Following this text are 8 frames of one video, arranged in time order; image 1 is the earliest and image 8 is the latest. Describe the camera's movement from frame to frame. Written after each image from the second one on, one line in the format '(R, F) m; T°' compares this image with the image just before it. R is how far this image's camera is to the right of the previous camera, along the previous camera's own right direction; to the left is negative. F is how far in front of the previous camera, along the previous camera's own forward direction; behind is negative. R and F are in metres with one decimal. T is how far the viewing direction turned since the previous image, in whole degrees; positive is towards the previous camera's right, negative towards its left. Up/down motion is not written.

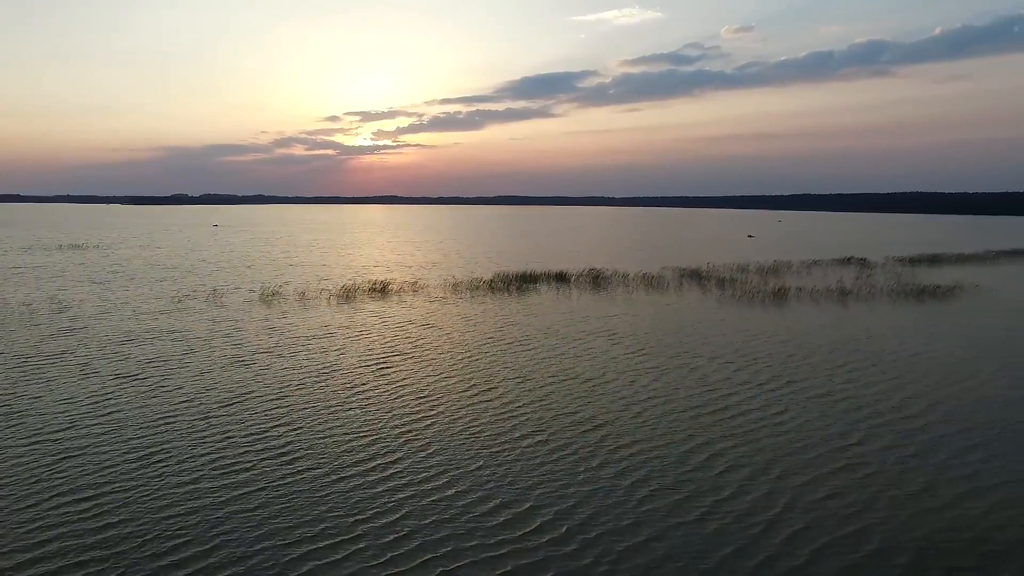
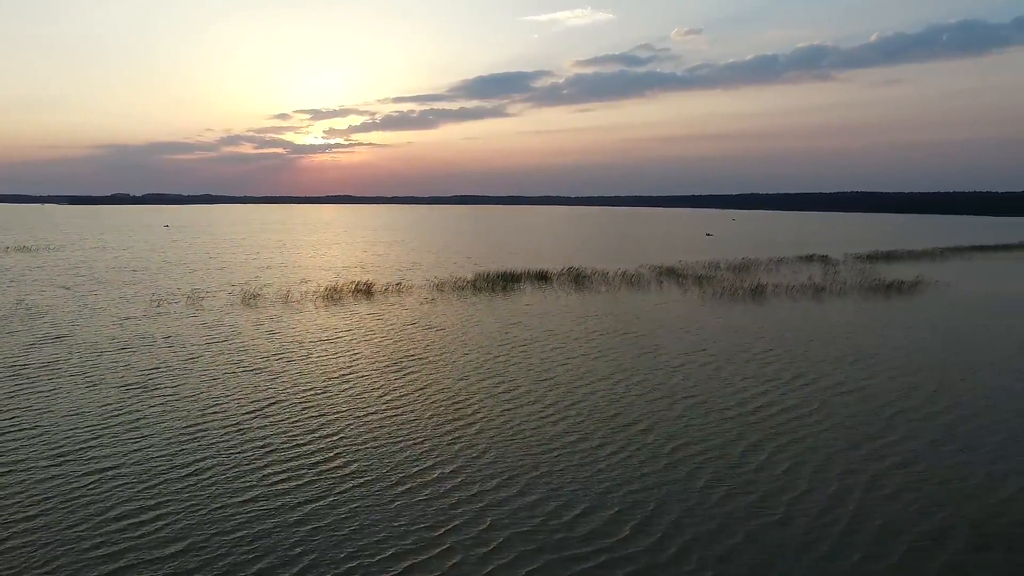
(-2.0, +0.4) m; +4°
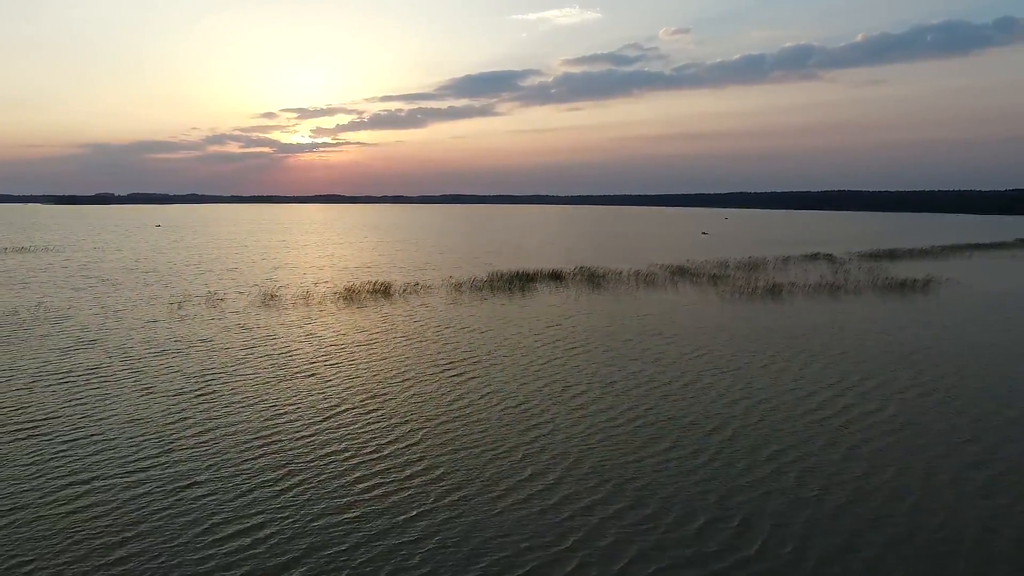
(-2.0, +0.5) m; +1°
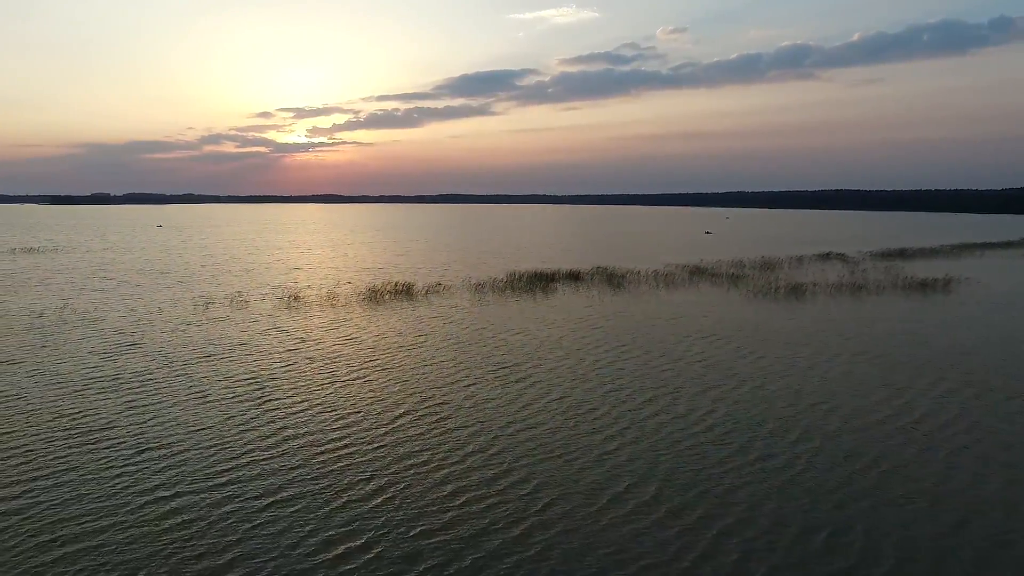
(-1.7, +0.5) m; 0°
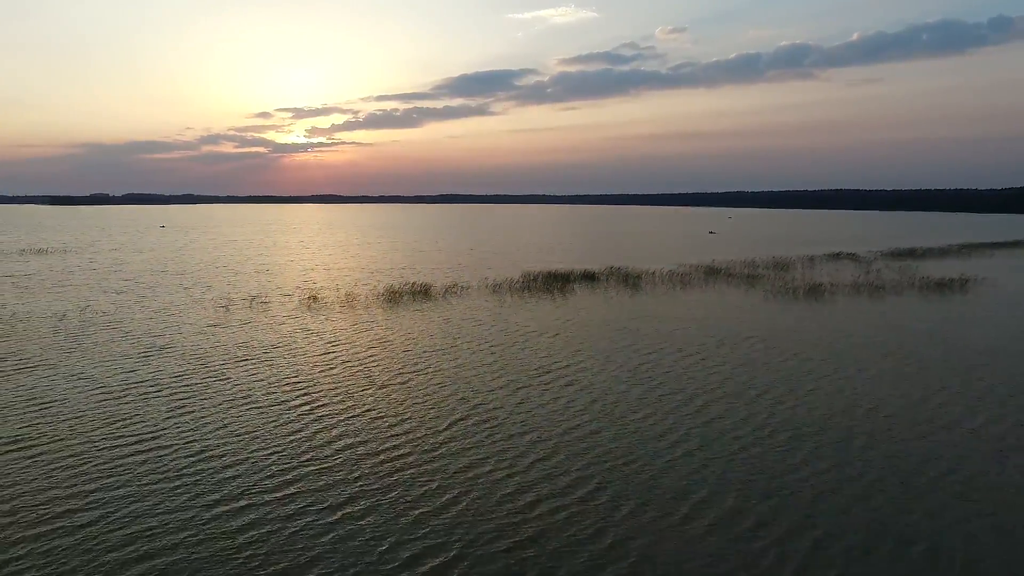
(-1.2, +0.3) m; 0°
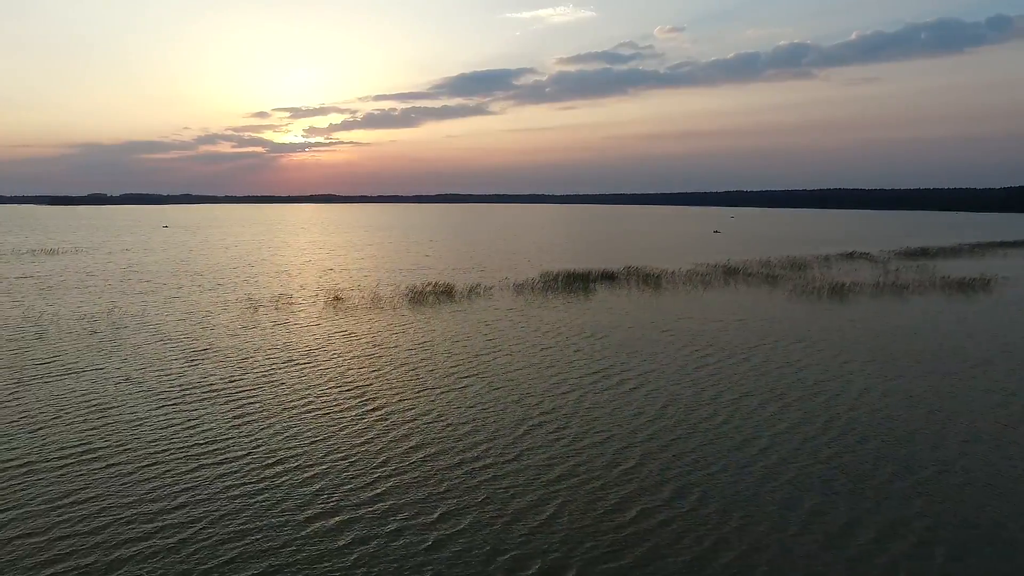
(-1.6, +0.4) m; 0°
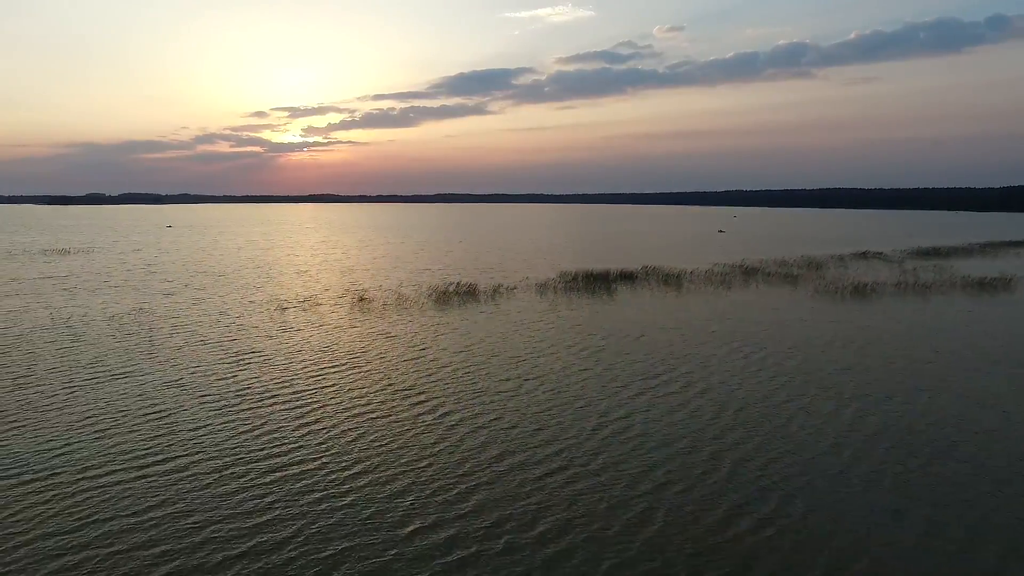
(-1.6, +0.4) m; 0°
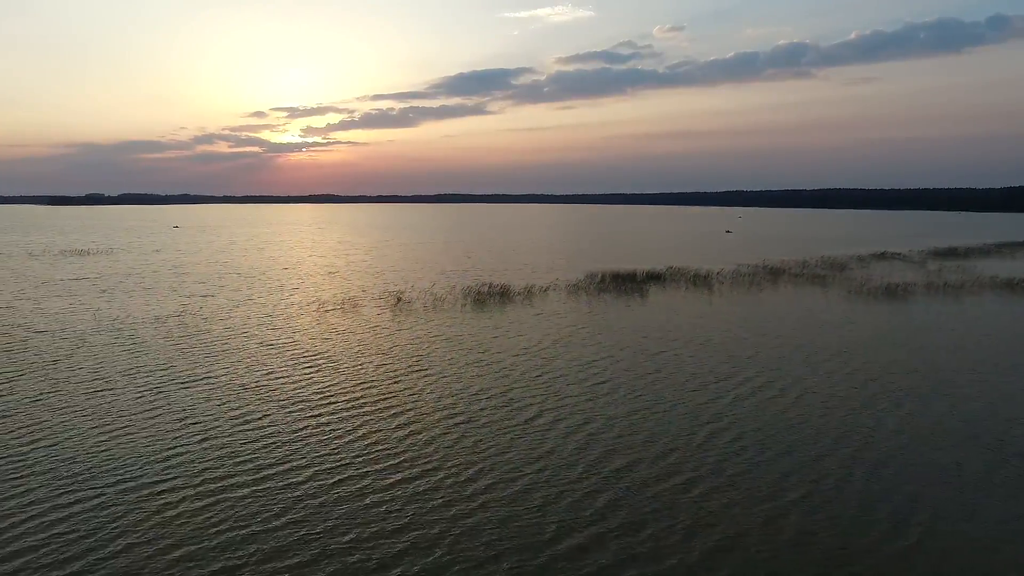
(-2.1, +0.3) m; 0°
